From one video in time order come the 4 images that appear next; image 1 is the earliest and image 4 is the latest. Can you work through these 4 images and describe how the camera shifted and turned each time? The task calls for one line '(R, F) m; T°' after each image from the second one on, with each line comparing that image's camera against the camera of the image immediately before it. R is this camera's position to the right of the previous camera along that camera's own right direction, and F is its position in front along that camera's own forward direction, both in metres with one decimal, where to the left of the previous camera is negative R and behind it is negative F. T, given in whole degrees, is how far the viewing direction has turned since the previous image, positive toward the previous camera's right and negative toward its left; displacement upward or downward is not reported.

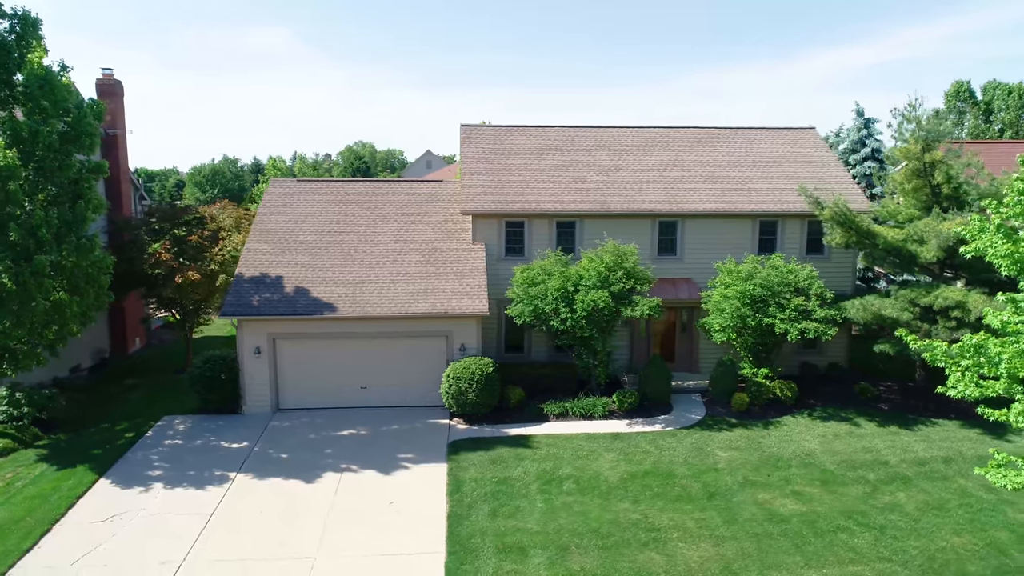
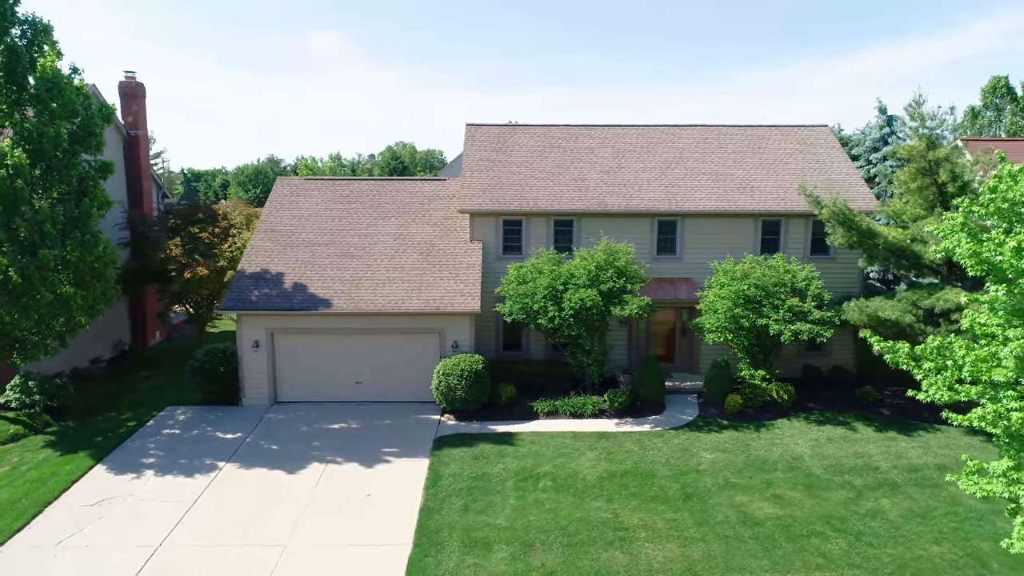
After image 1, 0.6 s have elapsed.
(+1.8, -0.1) m; -3°
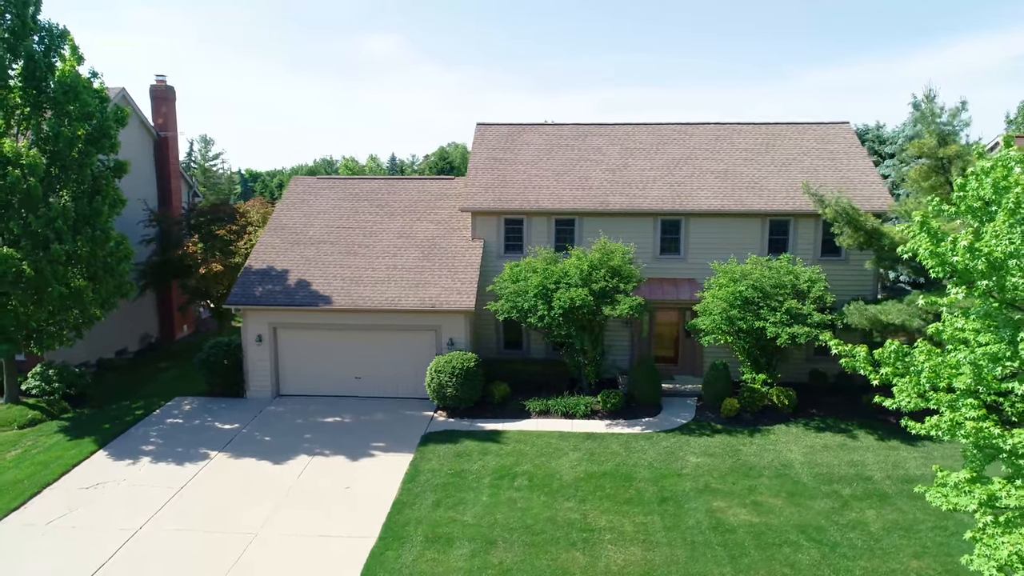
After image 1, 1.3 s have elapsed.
(+2.1, +0.1) m; -4°
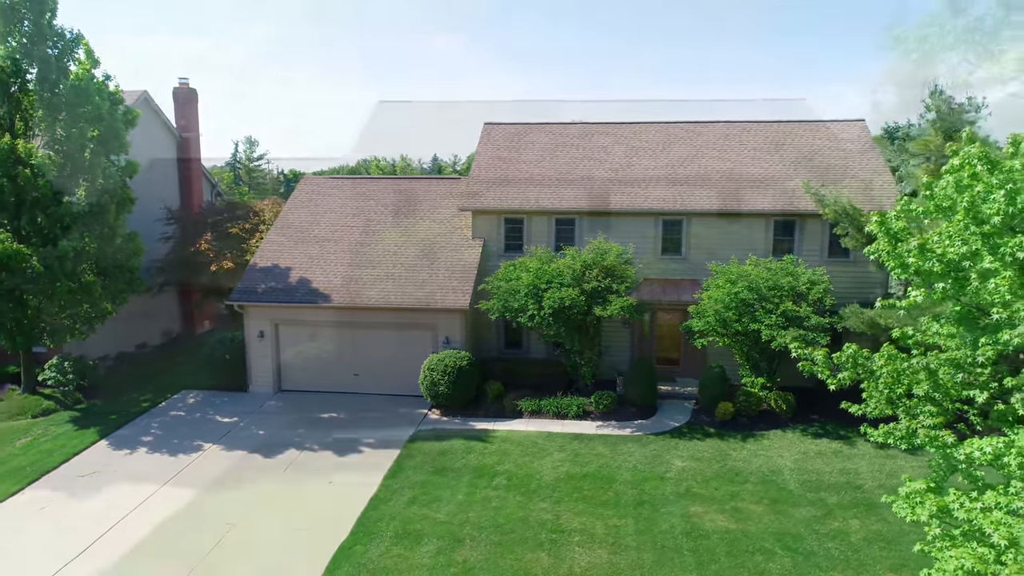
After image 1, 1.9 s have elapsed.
(+1.8, +0.1) m; -4°
